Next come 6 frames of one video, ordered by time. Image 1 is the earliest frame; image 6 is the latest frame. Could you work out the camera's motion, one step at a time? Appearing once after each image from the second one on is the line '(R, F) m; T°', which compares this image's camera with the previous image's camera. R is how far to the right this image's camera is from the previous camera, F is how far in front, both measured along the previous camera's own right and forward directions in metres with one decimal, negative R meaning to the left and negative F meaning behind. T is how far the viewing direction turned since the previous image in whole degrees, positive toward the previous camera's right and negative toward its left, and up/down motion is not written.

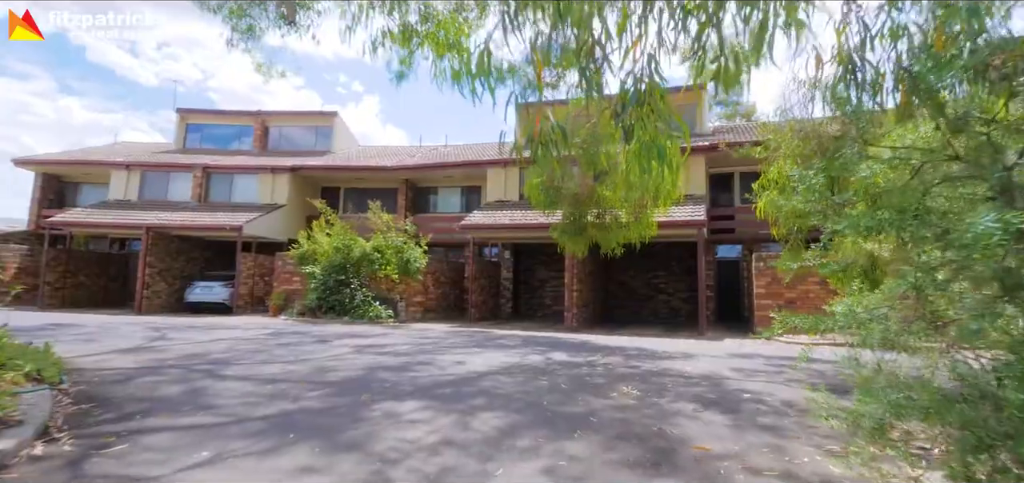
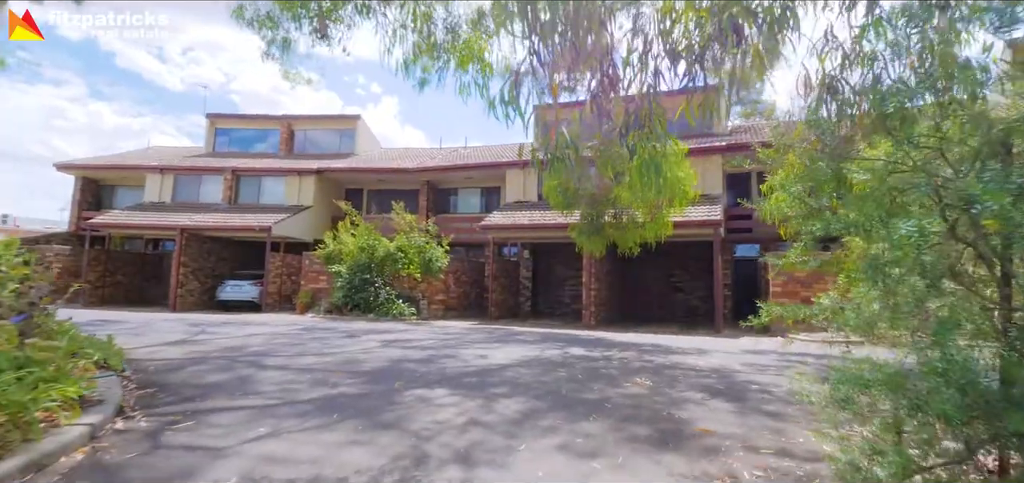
(0.0, -0.4) m; -2°
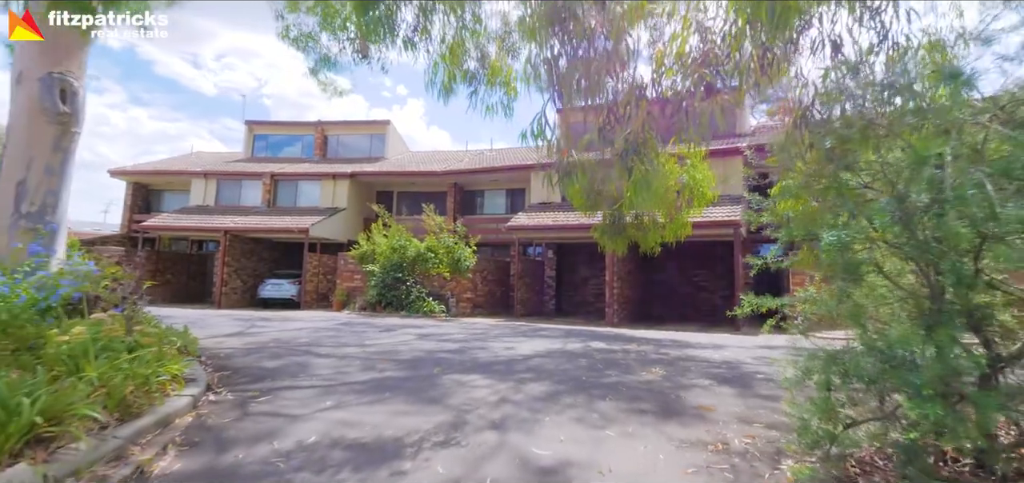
(0.0, -0.7) m; -3°
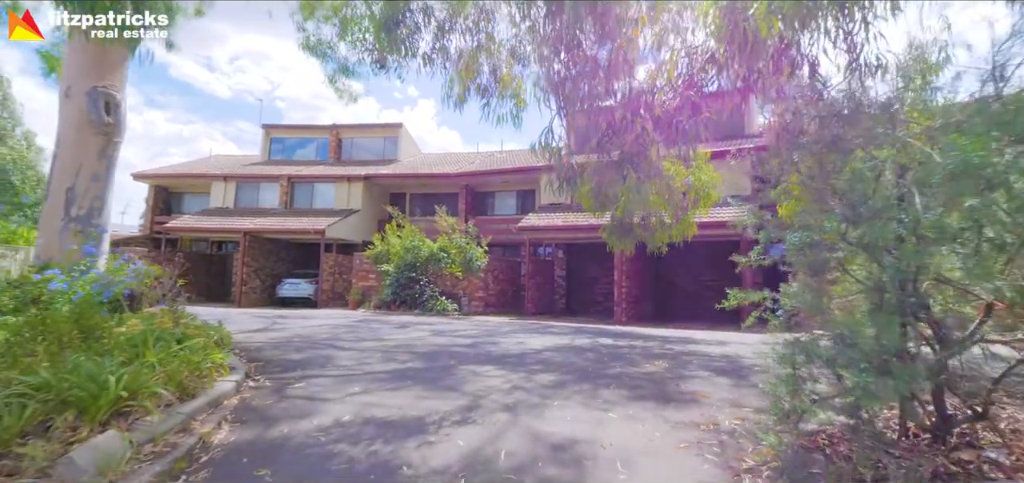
(0.0, -0.5) m; -1°
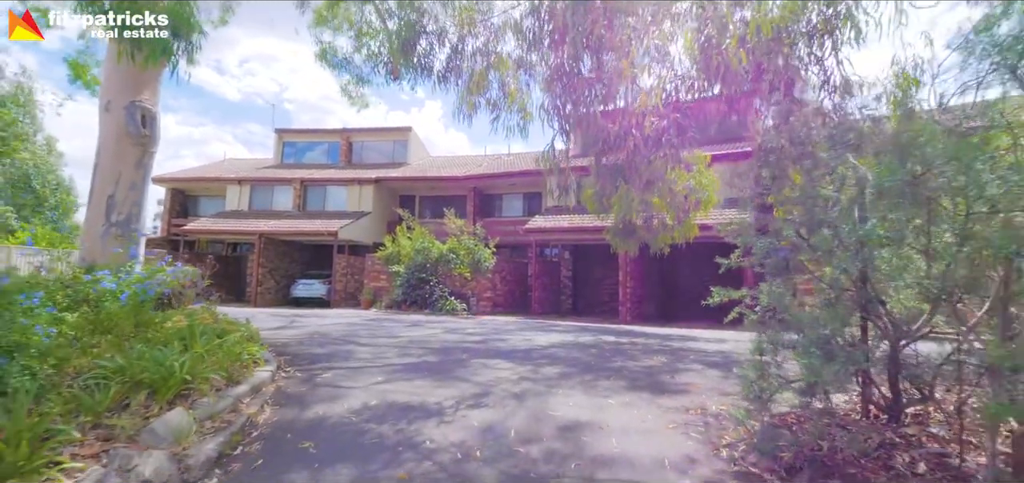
(0.0, -0.6) m; -1°
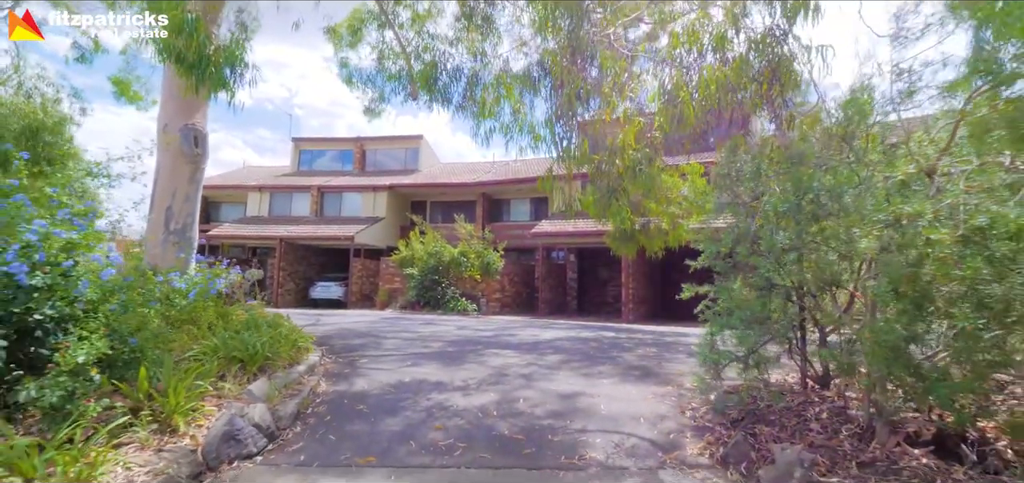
(0.0, -1.1) m; -1°
